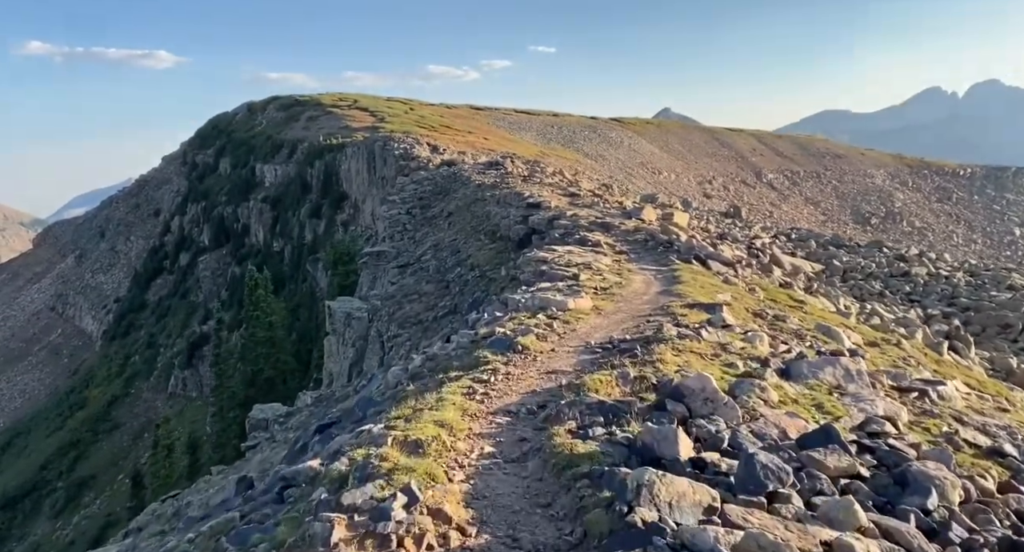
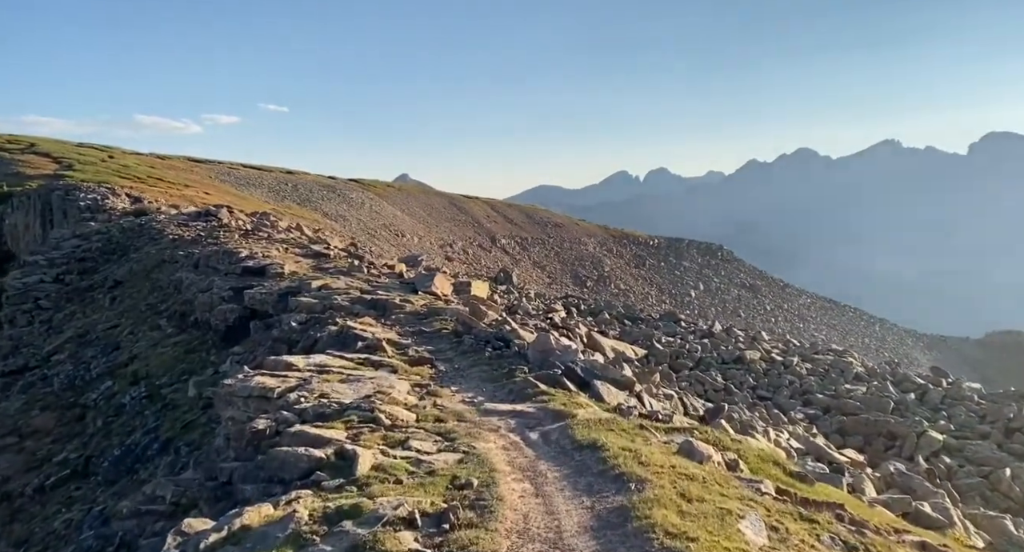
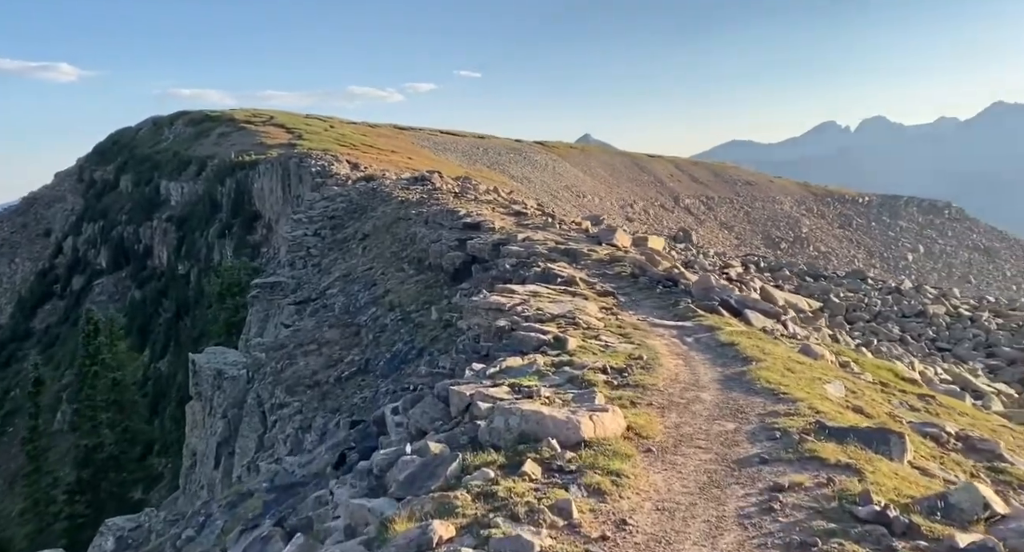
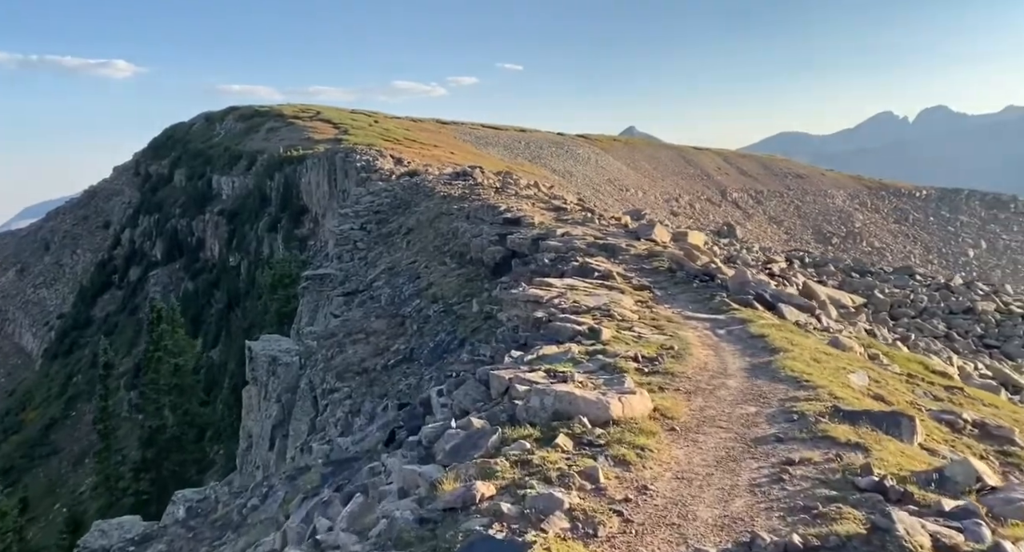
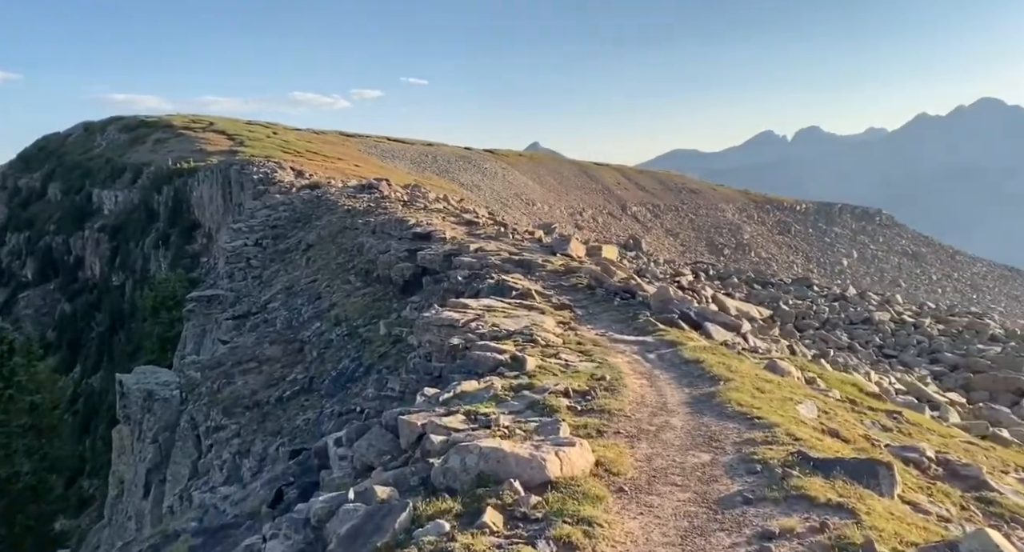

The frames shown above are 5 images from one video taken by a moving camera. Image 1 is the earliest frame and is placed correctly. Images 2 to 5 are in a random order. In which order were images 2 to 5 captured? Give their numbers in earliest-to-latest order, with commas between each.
4, 3, 5, 2
